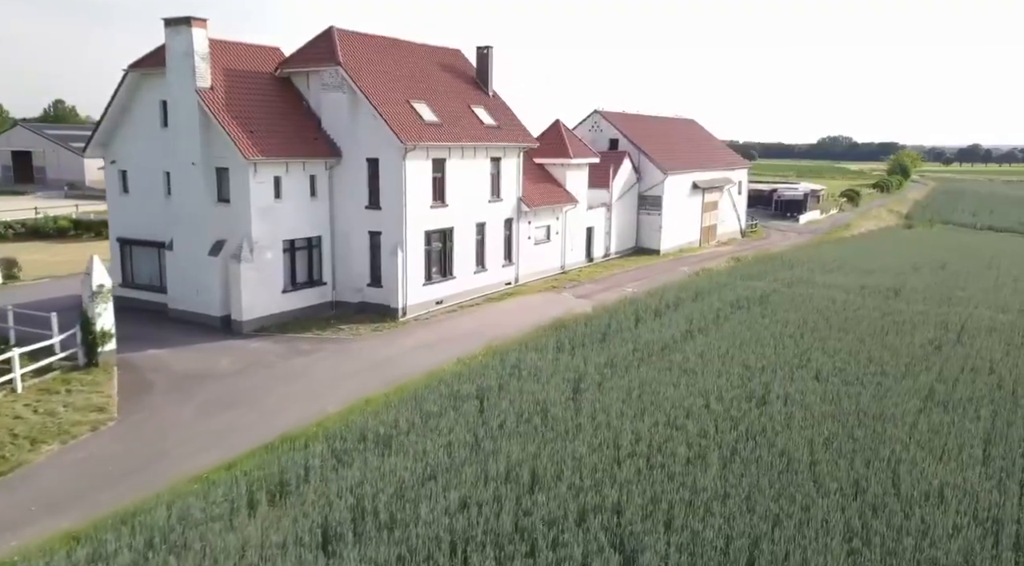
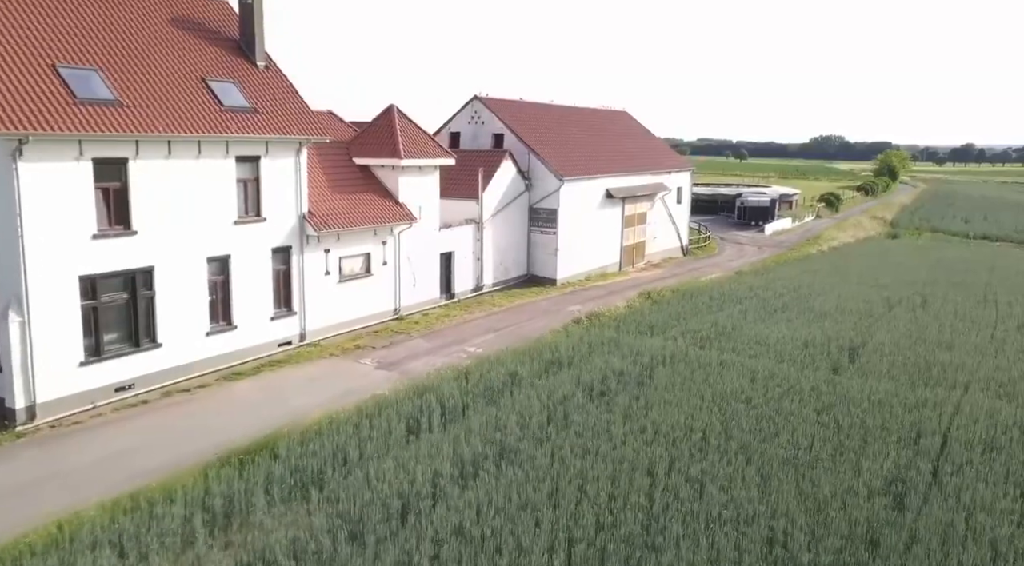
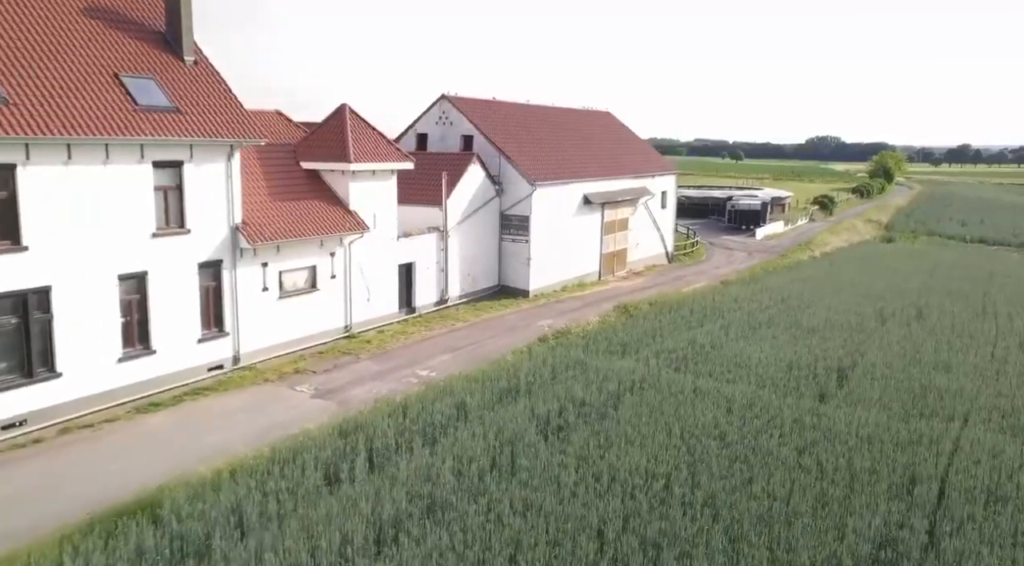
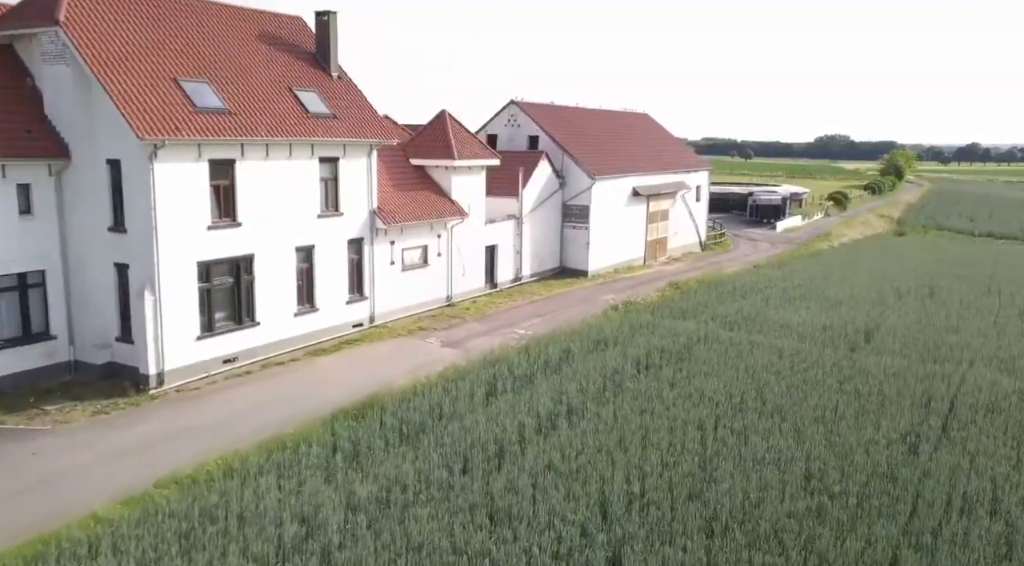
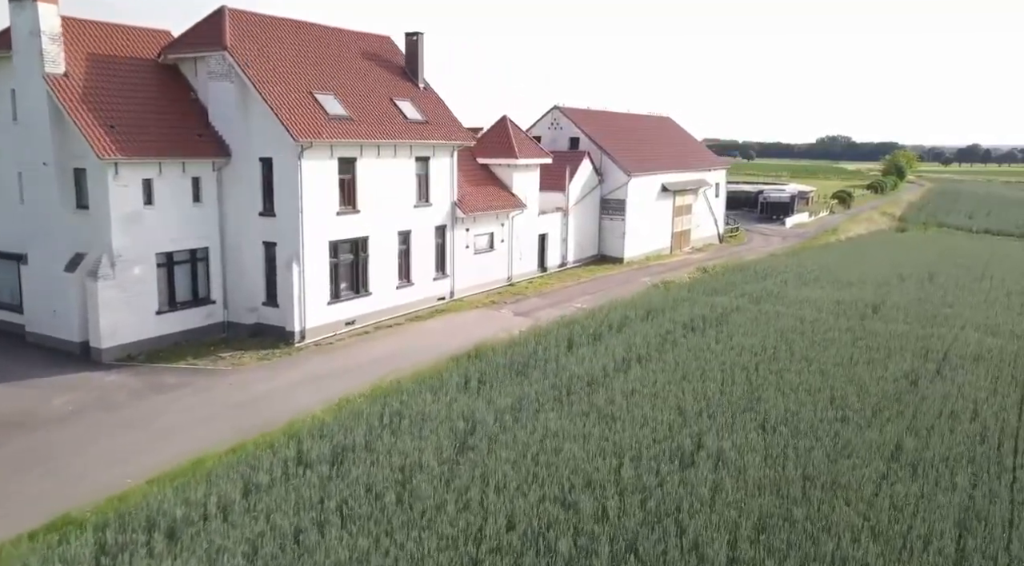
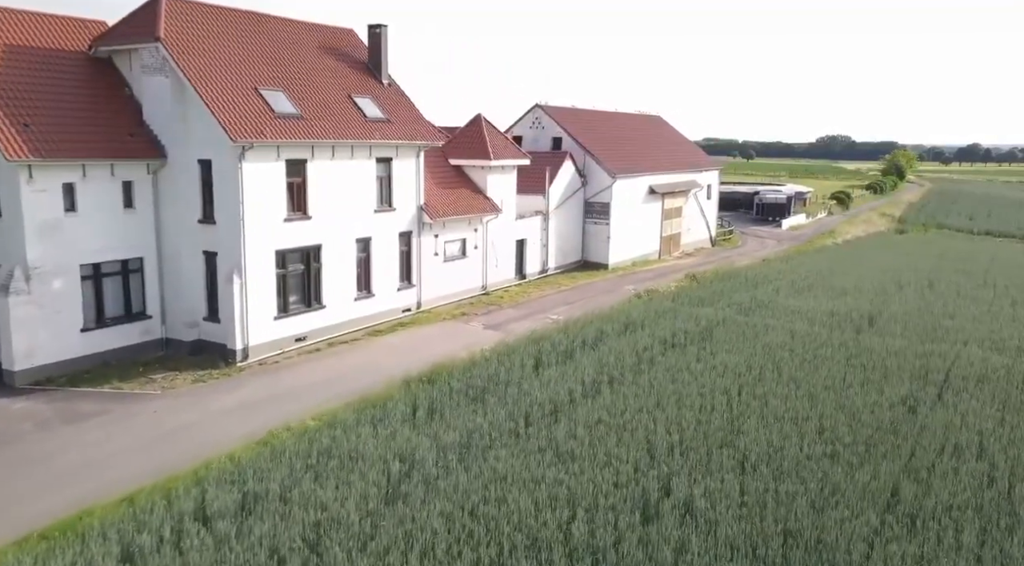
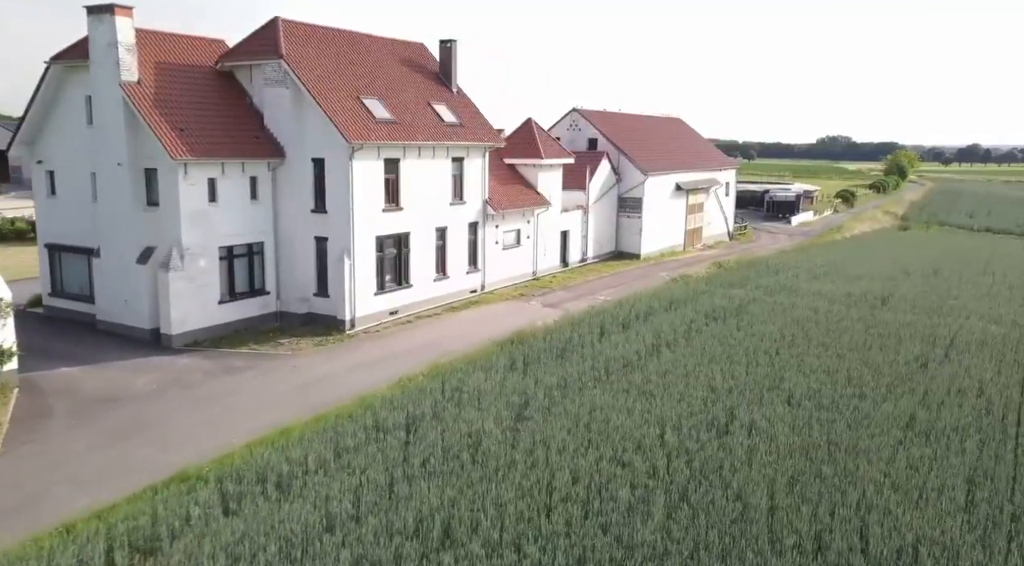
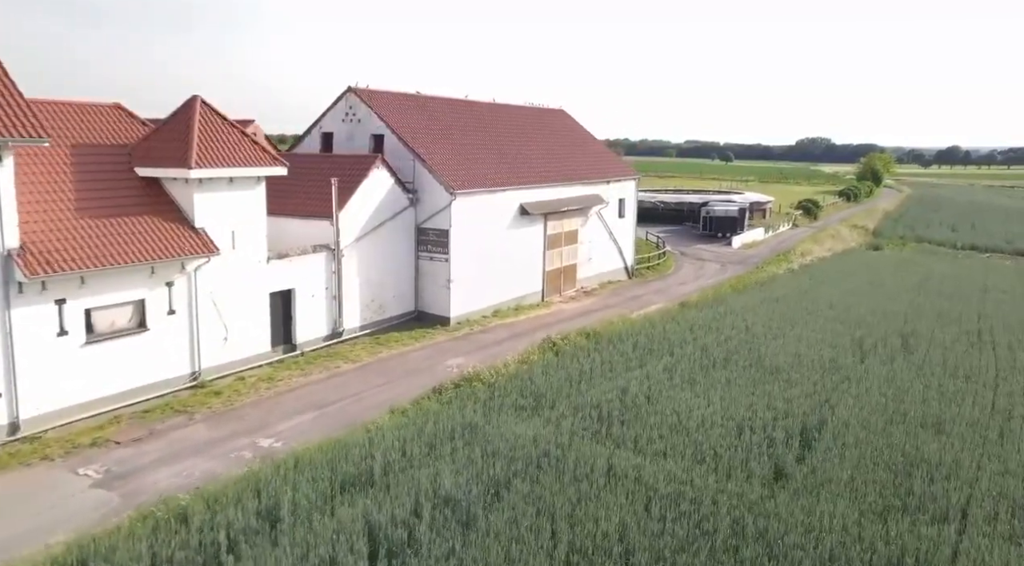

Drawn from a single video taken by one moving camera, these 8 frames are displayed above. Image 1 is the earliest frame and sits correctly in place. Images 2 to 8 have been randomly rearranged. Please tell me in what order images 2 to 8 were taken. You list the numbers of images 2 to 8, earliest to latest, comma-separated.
7, 5, 6, 4, 2, 3, 8
